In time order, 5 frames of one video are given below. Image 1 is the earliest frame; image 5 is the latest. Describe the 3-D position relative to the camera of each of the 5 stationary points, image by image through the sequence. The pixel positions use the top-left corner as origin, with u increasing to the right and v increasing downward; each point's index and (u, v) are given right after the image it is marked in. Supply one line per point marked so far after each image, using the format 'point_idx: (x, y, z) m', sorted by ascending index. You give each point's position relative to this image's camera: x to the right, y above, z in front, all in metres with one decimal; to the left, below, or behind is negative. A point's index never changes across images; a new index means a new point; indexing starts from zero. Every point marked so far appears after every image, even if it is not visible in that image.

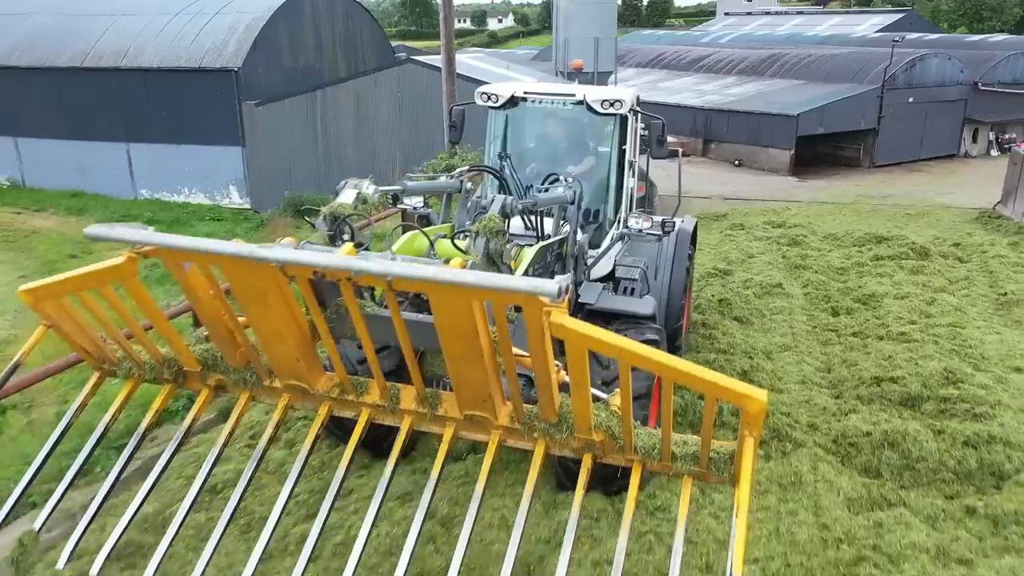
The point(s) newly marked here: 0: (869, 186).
0: (+3.5, +0.9, +14.8) m
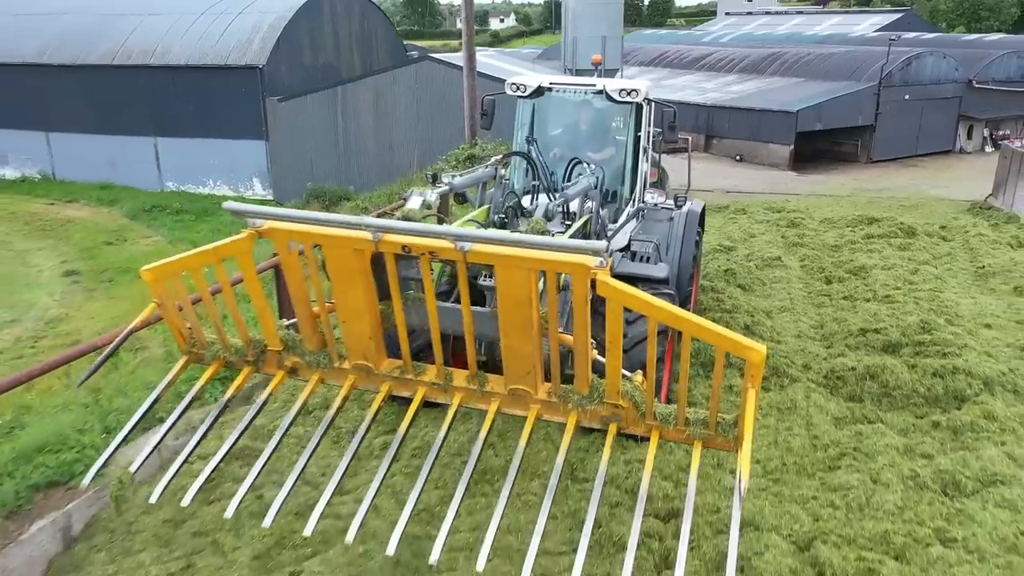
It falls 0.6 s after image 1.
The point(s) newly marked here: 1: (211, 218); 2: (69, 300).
0: (+3.6, +1.1, +15.6) m
1: (-2.6, +0.6, +12.9) m
2: (-3.0, -0.1, +10.4) m
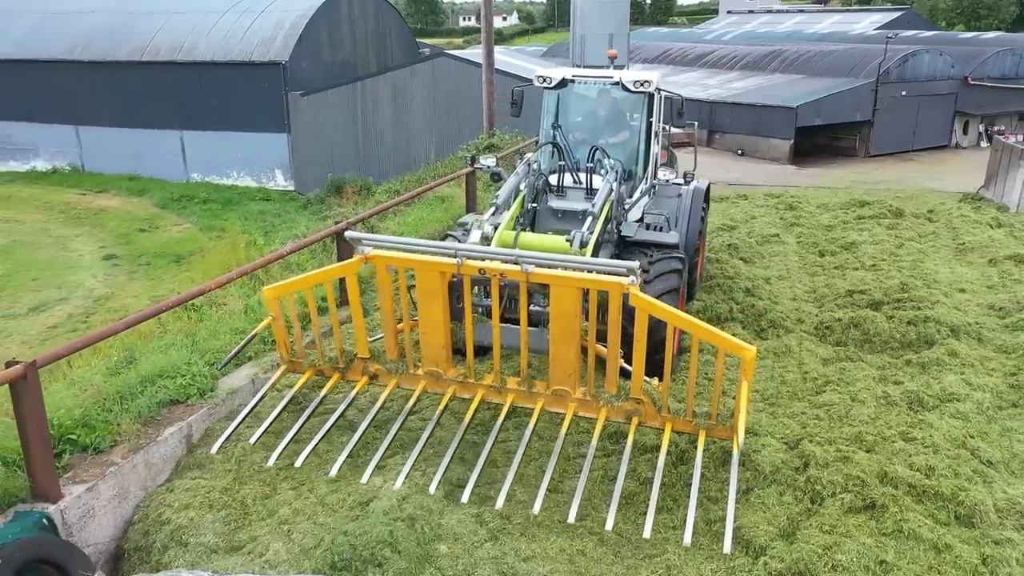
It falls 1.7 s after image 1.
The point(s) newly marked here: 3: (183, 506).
0: (+3.7, +1.2, +16.3) m
1: (-2.4, +0.7, +13.7) m
2: (-2.9, +0.1, +11.1) m
3: (-0.8, -0.5, +3.6) m
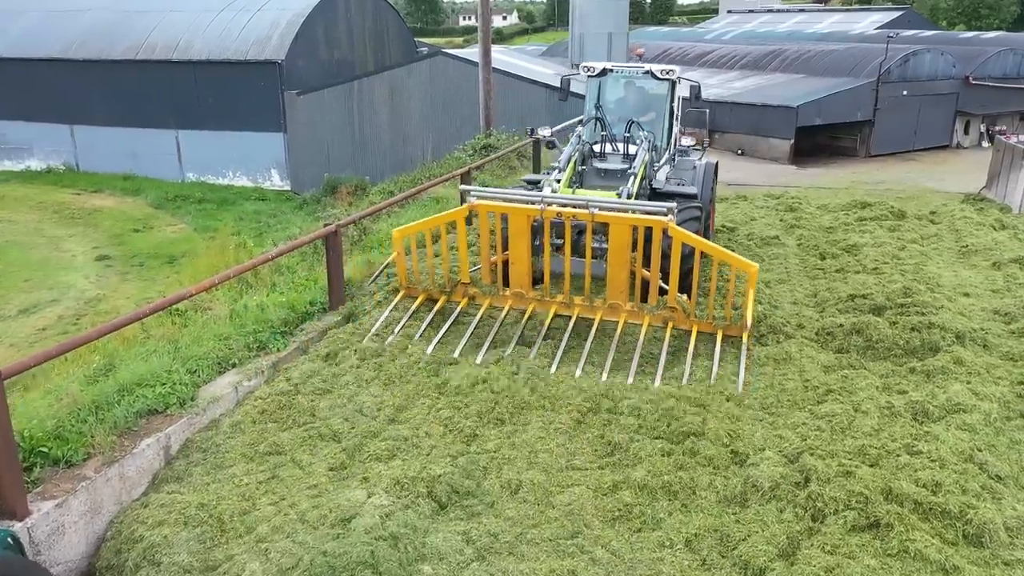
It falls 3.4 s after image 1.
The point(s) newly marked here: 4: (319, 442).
0: (+3.7, +1.2, +16.1) m
1: (-2.5, +0.7, +13.5) m
2: (-2.9, 0.0, +11.0) m
3: (-0.8, -0.5, +3.4) m
4: (-0.5, -0.4, +4.1) m
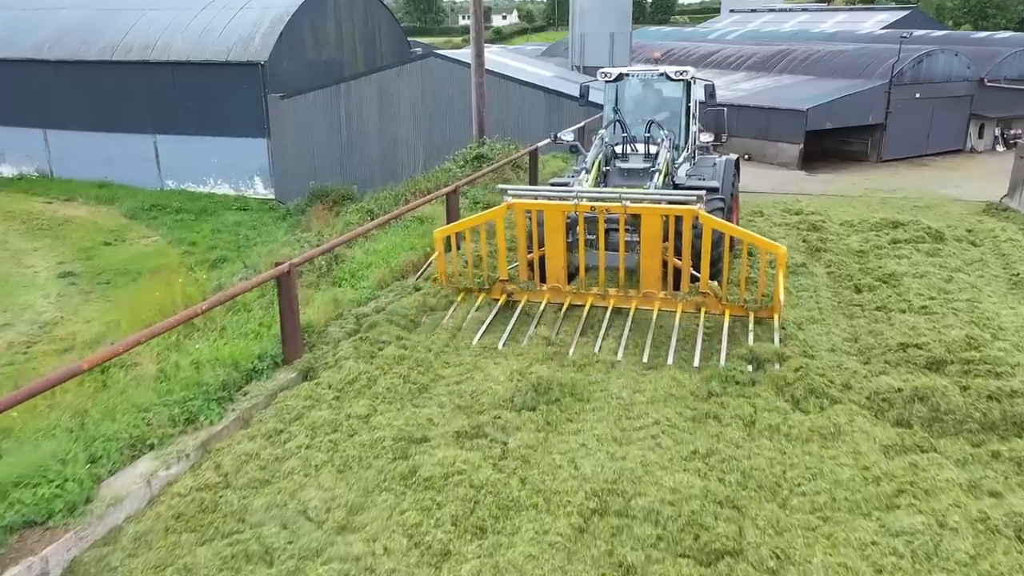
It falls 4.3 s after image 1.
0: (+3.7, +1.0, +15.2) m
1: (-2.5, +0.6, +12.6) m
2: (-3.0, -0.1, +10.1) m
3: (-0.8, -0.7, +2.5) m
4: (-0.5, -0.6, +3.2) m
